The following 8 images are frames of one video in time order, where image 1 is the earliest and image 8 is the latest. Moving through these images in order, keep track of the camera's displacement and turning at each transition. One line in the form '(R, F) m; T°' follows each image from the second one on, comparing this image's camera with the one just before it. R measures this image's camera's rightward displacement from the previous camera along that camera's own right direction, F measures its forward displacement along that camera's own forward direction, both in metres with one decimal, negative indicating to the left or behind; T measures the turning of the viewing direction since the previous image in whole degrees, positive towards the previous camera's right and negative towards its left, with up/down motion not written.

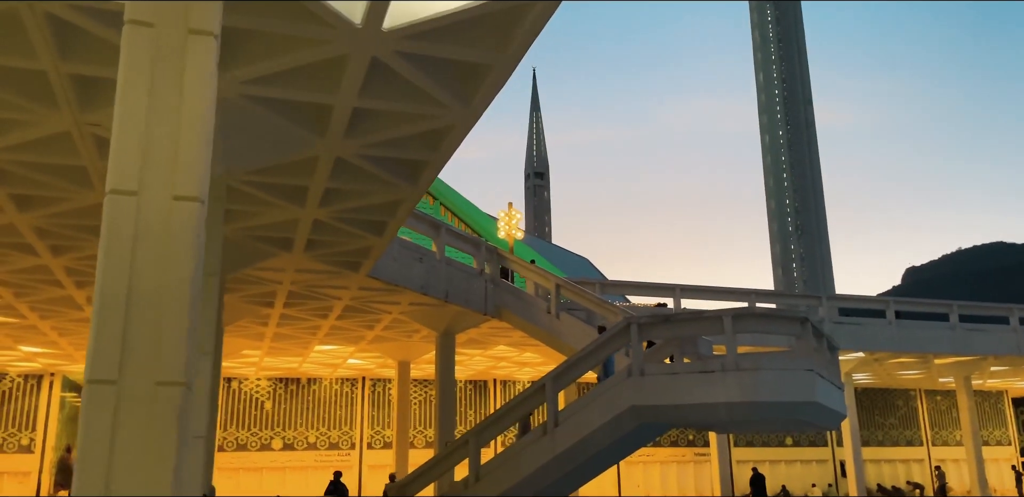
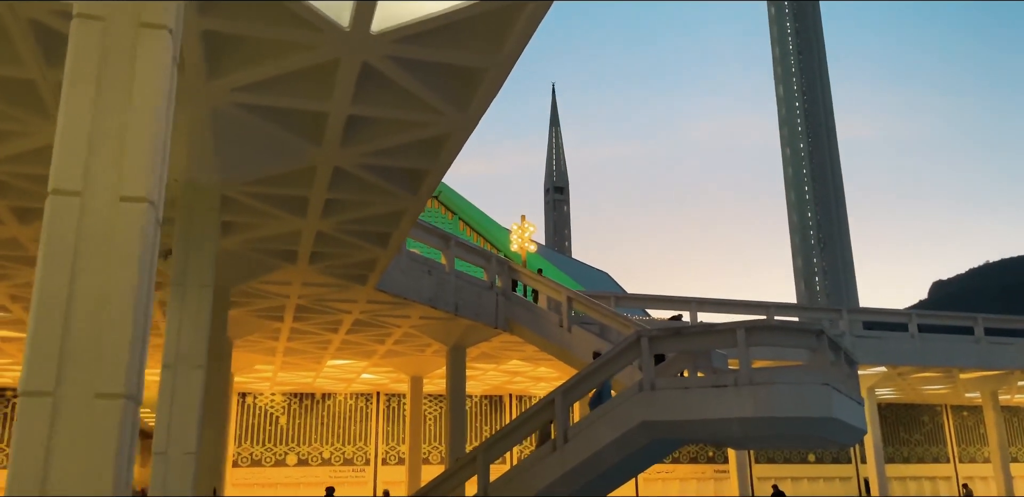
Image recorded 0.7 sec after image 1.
(+0.3, +0.3) m; -1°
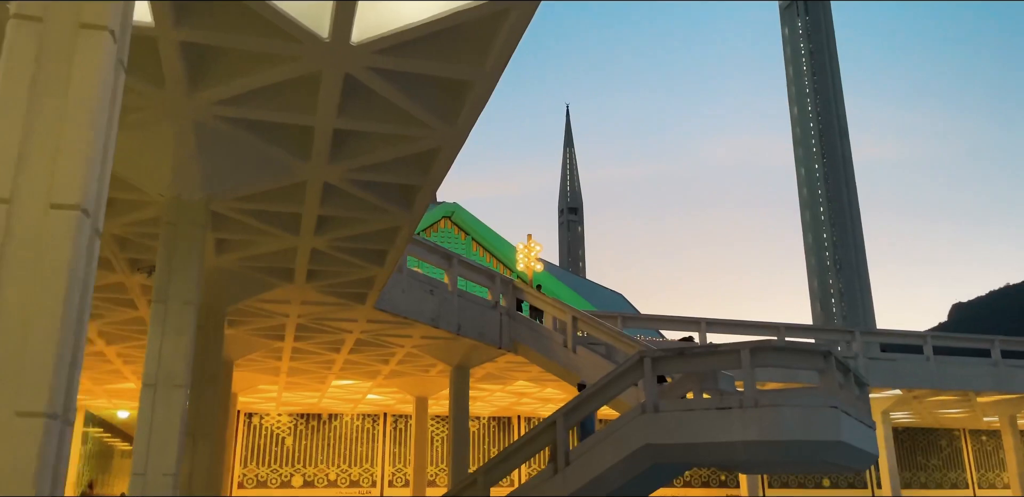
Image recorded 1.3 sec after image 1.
(+0.3, +0.2) m; -1°
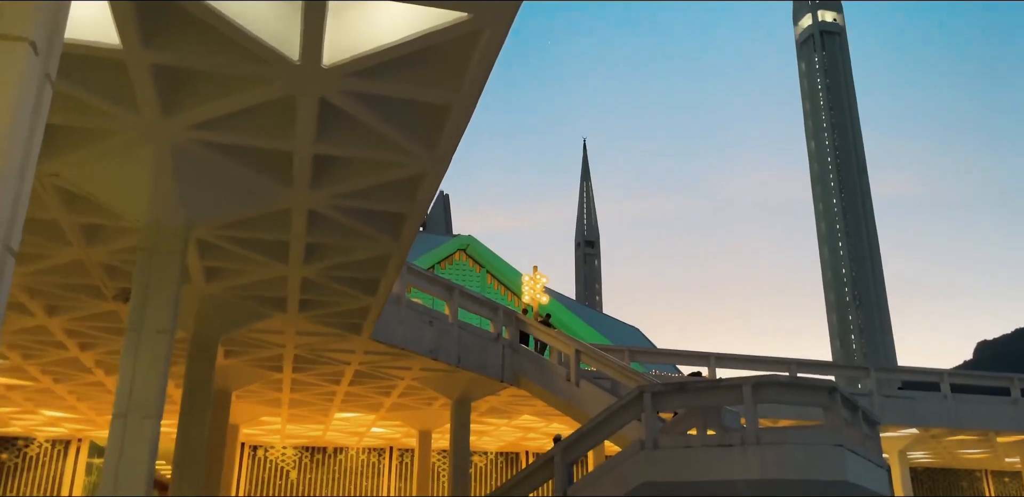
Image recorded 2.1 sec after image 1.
(+0.4, +0.2) m; -1°
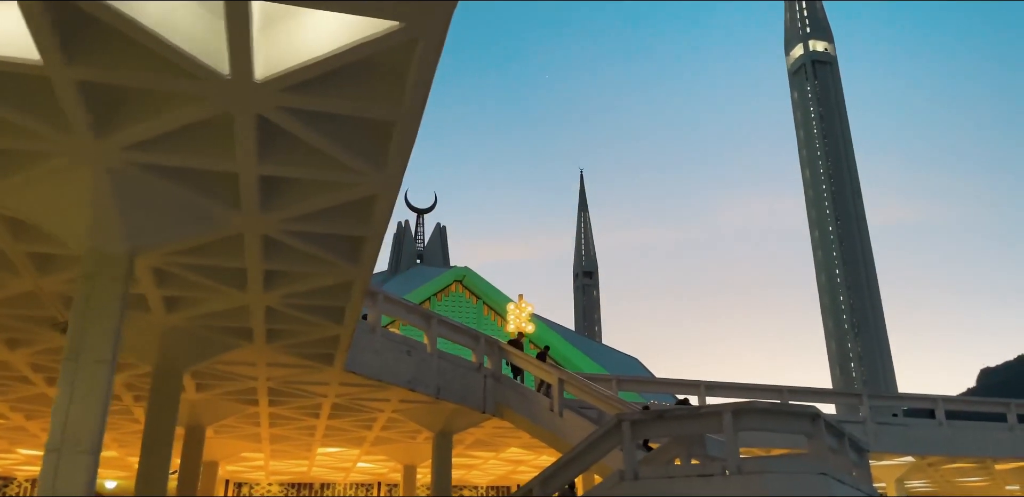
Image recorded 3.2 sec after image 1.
(+0.5, +0.3) m; 0°
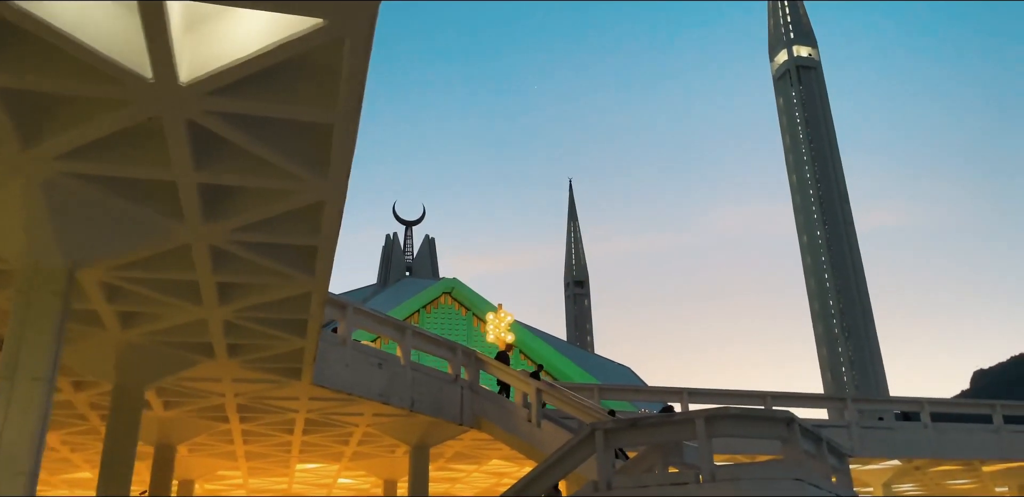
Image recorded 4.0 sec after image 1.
(+0.4, +0.3) m; +1°
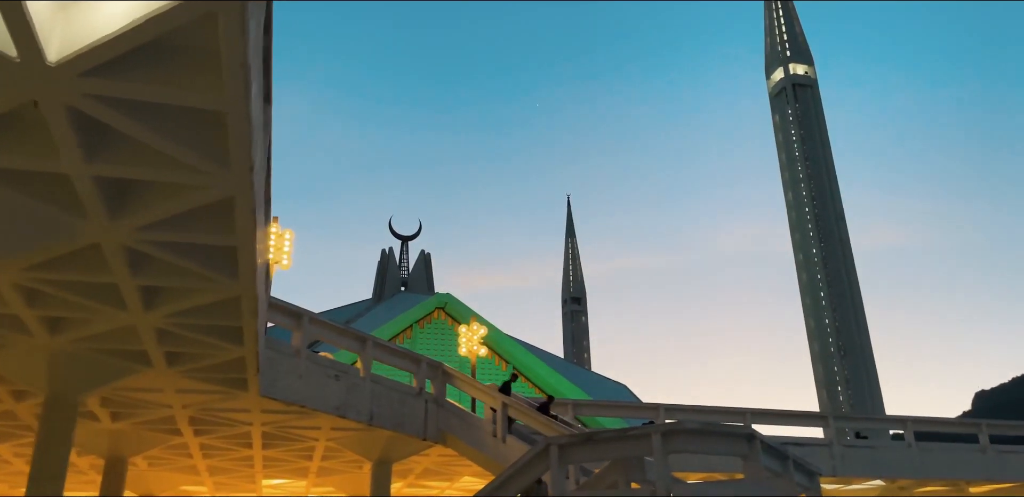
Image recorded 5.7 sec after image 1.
(+0.8, +0.5) m; 0°
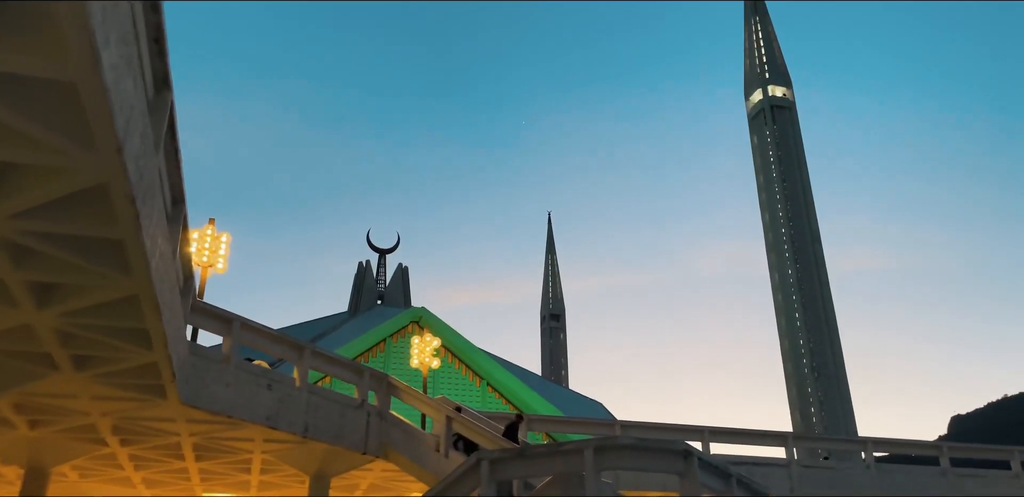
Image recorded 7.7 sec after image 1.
(+0.8, +0.6) m; +1°
